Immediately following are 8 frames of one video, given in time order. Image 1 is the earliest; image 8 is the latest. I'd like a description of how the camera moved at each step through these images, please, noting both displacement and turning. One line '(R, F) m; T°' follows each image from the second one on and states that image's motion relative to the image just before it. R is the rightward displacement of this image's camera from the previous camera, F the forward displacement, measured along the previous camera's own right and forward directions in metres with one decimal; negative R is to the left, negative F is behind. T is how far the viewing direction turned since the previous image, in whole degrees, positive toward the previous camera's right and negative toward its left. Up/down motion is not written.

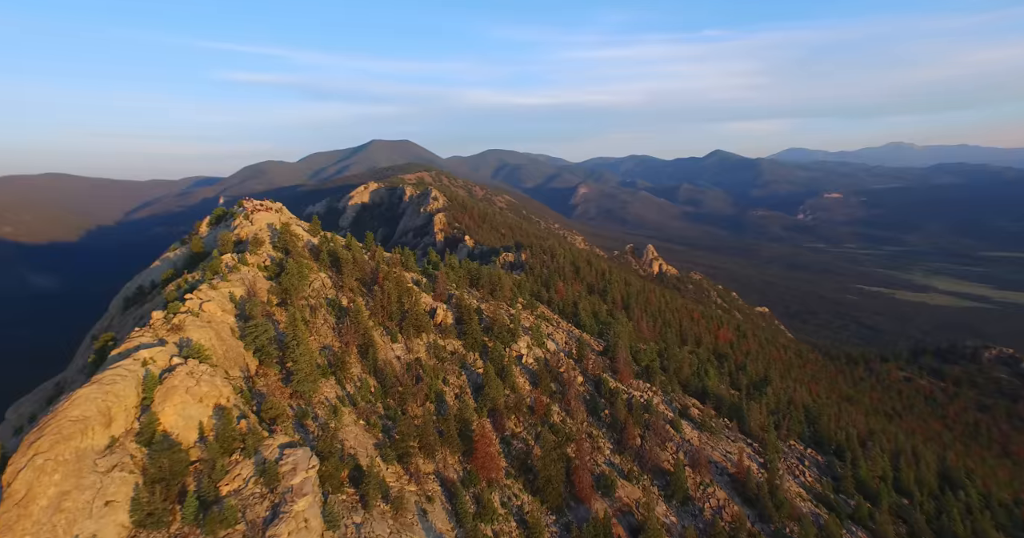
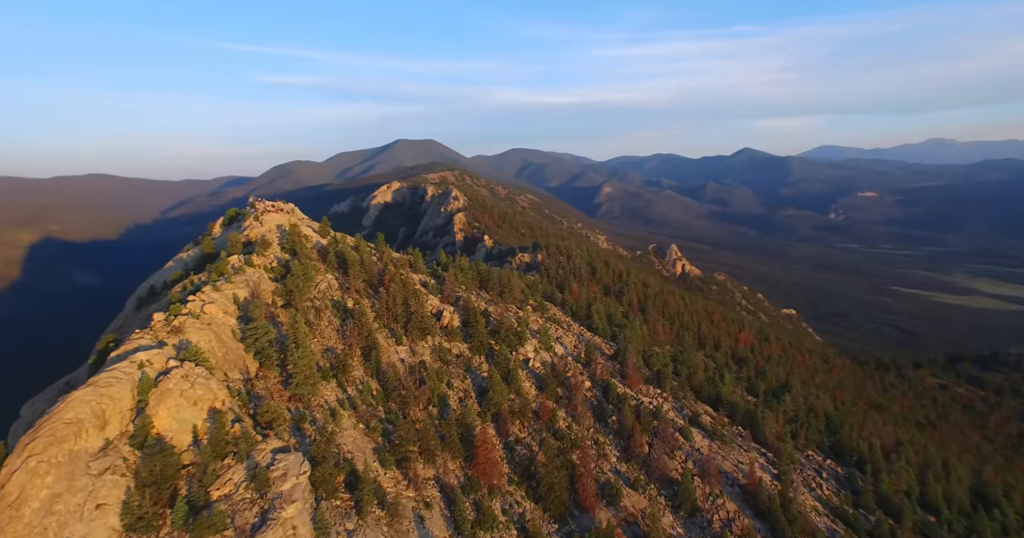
(+1.0, +0.5) m; -2°
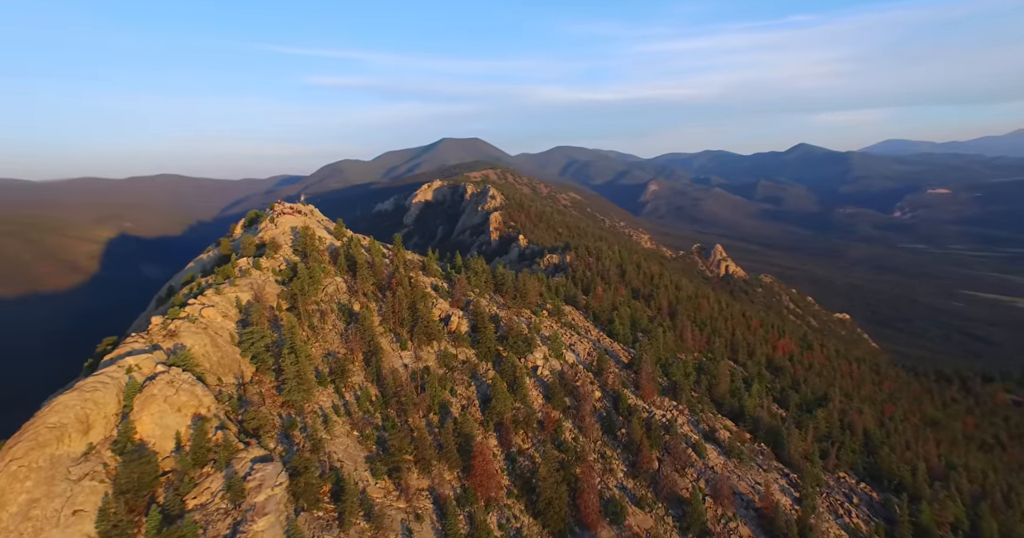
(+2.0, +1.0) m; -4°
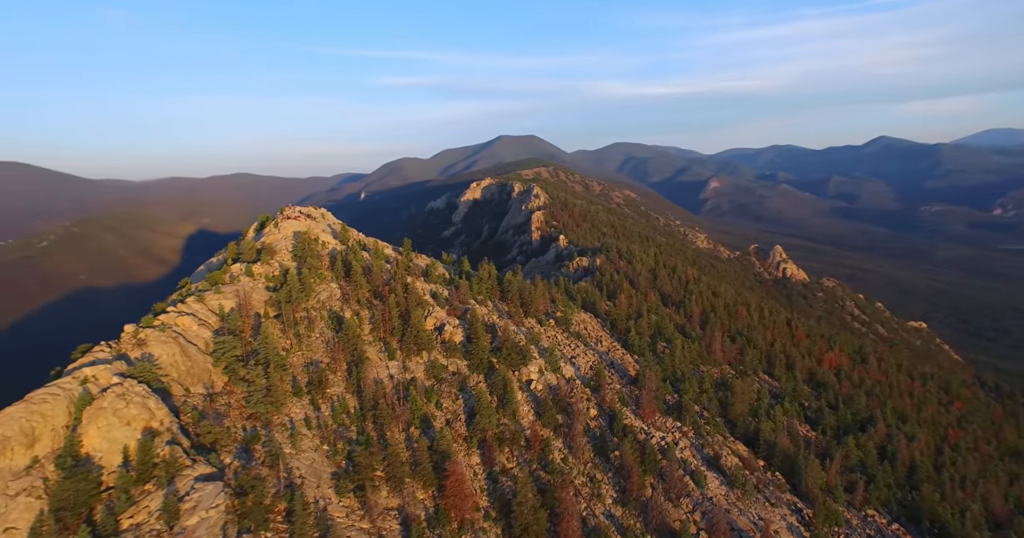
(+3.4, +1.5) m; -6°
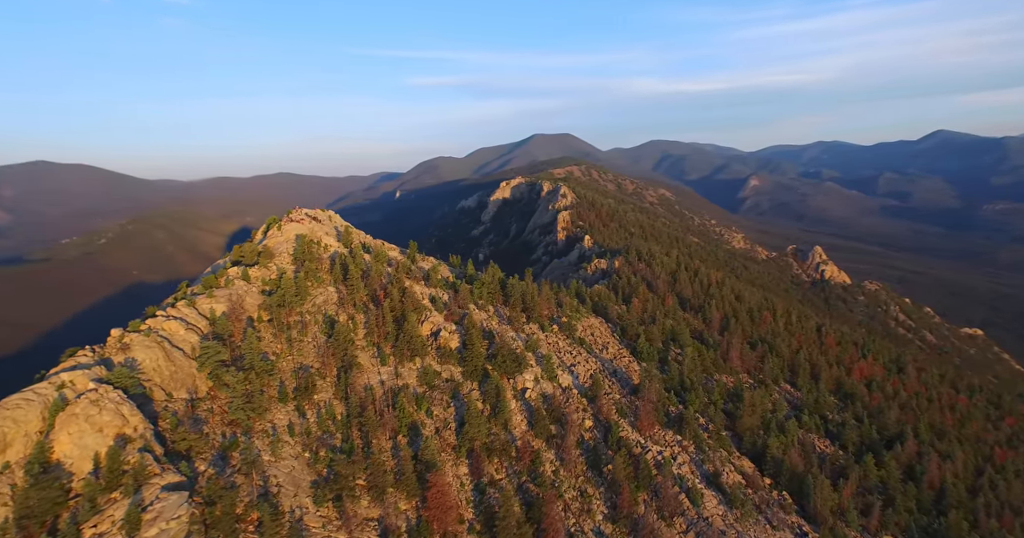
(+2.1, +0.8) m; -3°
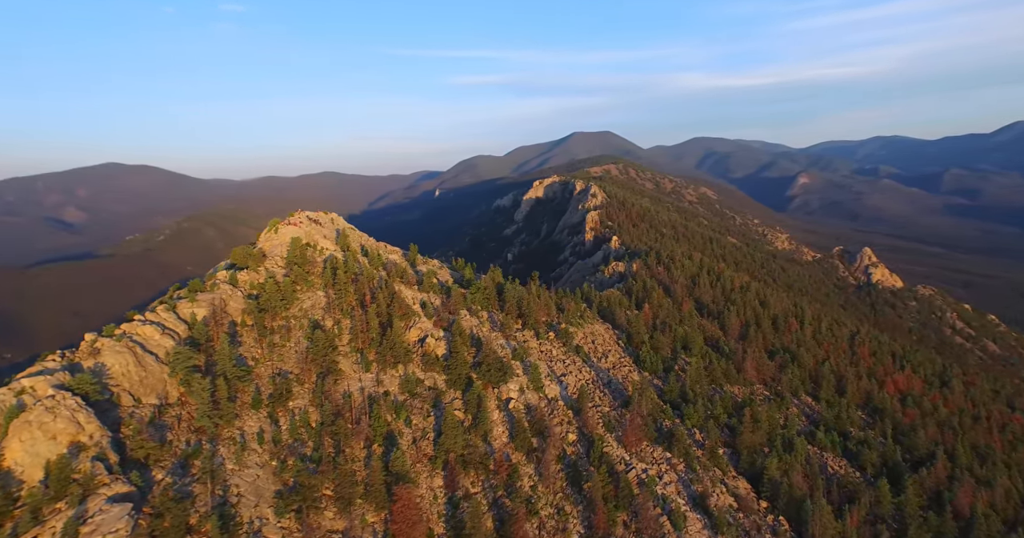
(+2.9, +1.0) m; -4°
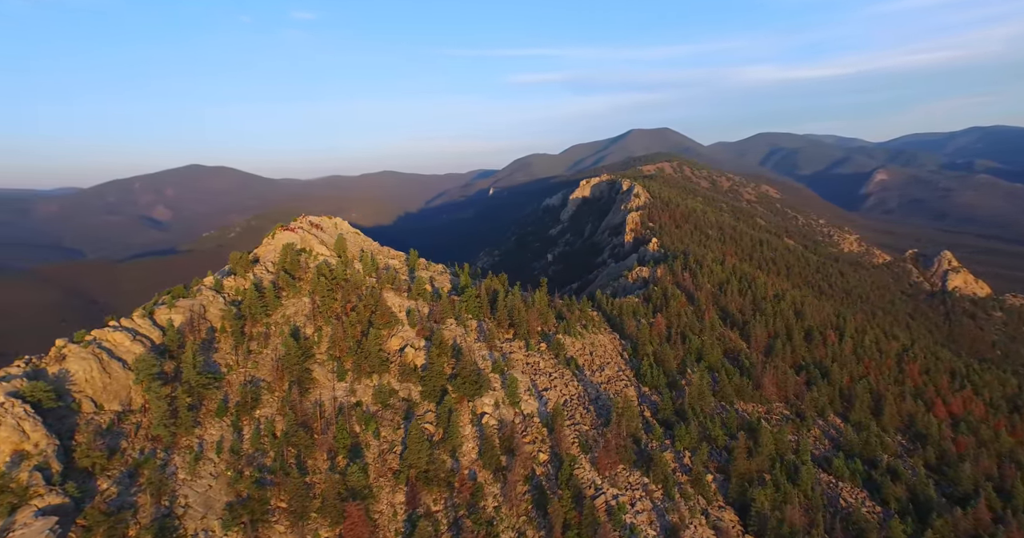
(+4.1, +1.3) m; -5°
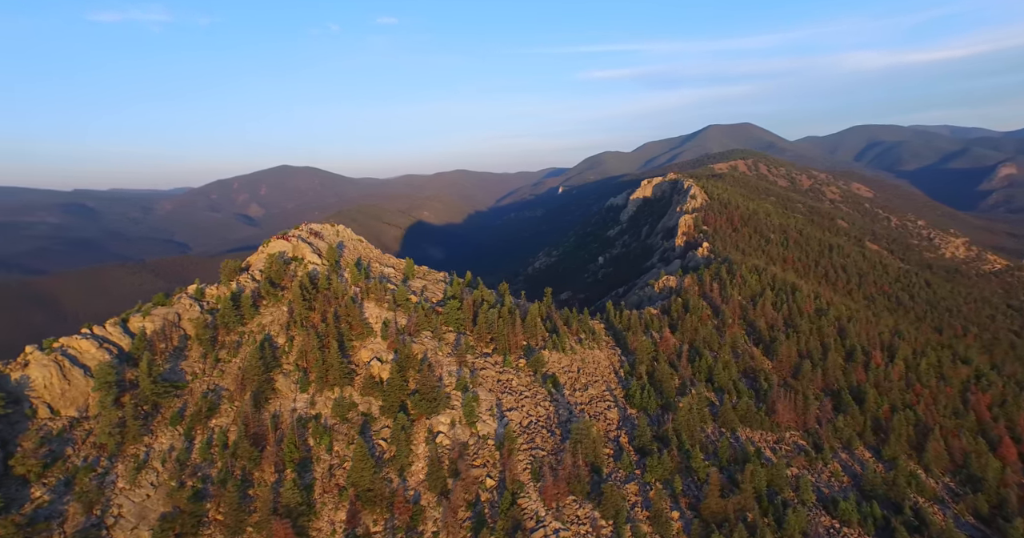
(+5.6, +1.5) m; -7°
